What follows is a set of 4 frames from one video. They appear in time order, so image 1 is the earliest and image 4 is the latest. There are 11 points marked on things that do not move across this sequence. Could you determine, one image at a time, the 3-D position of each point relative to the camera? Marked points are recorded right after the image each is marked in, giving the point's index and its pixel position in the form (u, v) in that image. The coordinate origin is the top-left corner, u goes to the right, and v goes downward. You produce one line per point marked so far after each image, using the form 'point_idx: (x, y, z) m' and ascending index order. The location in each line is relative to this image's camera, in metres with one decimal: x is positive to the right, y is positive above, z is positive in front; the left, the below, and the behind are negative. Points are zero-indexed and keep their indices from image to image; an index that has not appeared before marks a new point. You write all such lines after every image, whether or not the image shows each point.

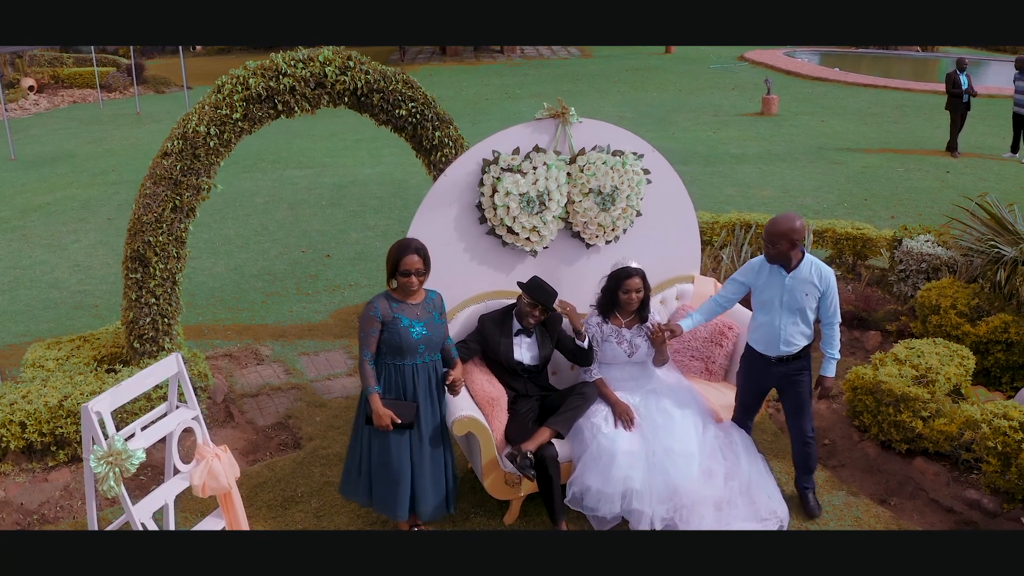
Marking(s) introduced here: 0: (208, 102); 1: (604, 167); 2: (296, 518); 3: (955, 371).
0: (-2.0, +1.2, +5.1) m
1: (+0.5, +0.7, +4.8) m
2: (-1.2, -1.3, +4.5) m
3: (+2.9, -0.6, +5.1) m
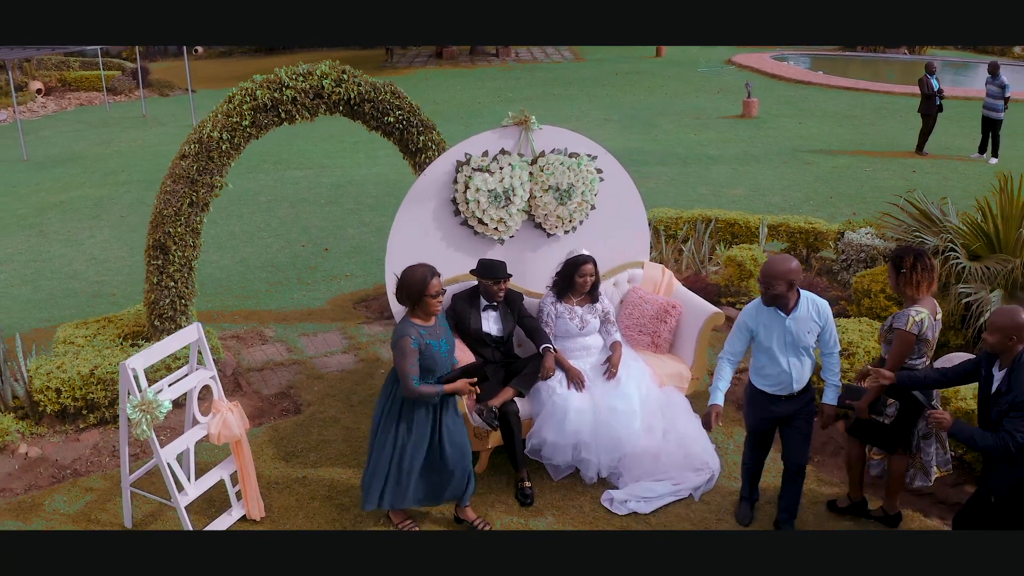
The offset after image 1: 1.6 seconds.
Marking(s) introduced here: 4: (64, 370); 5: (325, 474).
0: (-2.2, +1.3, +5.8) m
1: (+0.3, +0.9, +5.5) m
2: (-1.4, -1.2, +5.2) m
3: (+2.7, -0.4, +5.9) m
4: (-3.4, -0.6, +5.9) m
5: (-1.2, -1.2, +5.1) m
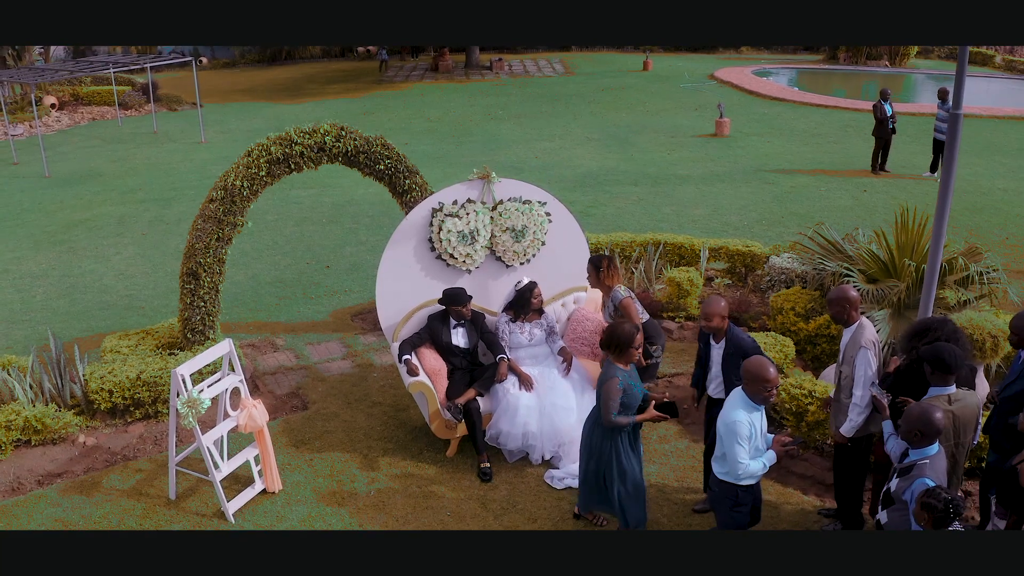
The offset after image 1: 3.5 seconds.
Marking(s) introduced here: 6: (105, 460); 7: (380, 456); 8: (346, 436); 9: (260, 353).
0: (-2.5, +1.1, +7.1) m
1: (+0.1, +0.7, +6.8) m
2: (-1.7, -1.4, +6.5) m
3: (+2.4, -0.6, +7.2) m
4: (-3.7, -0.8, +7.2) m
5: (-1.5, -1.4, +6.4) m
6: (-3.6, -1.5, +6.8) m
7: (-1.1, -1.4, +6.4) m
8: (-1.5, -1.3, +6.7) m
9: (-2.7, -0.7, +8.2) m
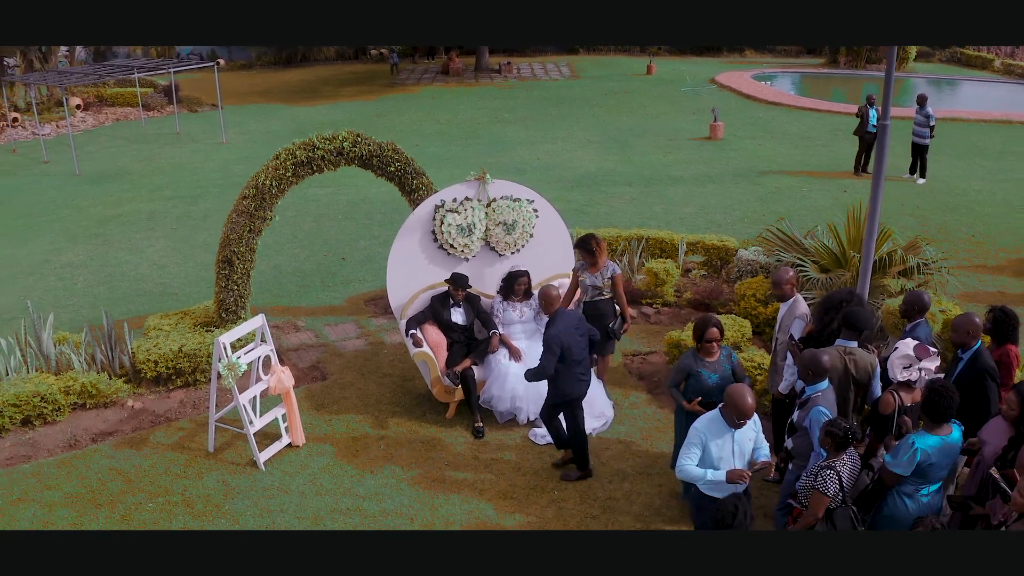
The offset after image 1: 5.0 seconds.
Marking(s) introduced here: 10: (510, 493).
0: (-2.5, +1.3, +8.2) m
1: (0.0, +0.8, +7.9) m
2: (-1.8, -1.2, +7.6) m
3: (+2.4, -0.5, +8.2) m
4: (-3.8, -0.6, +8.3) m
5: (-1.6, -1.3, +7.5) m
6: (-3.6, -1.3, +7.8) m
7: (-1.2, -1.3, +7.5) m
8: (-1.5, -1.1, +7.8) m
9: (-2.8, -0.5, +9.3) m
10: (0.0, -1.7, +6.3) m
